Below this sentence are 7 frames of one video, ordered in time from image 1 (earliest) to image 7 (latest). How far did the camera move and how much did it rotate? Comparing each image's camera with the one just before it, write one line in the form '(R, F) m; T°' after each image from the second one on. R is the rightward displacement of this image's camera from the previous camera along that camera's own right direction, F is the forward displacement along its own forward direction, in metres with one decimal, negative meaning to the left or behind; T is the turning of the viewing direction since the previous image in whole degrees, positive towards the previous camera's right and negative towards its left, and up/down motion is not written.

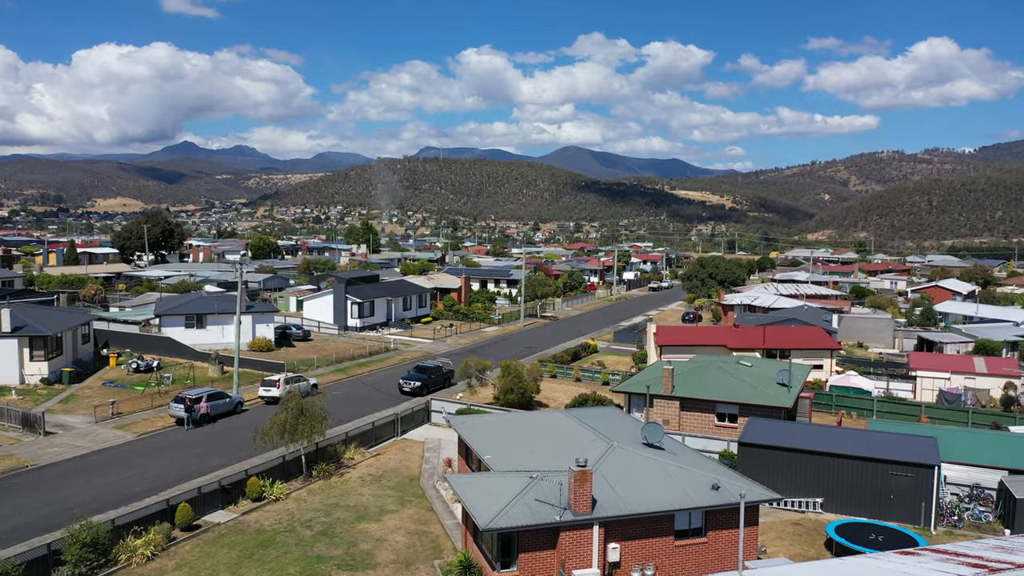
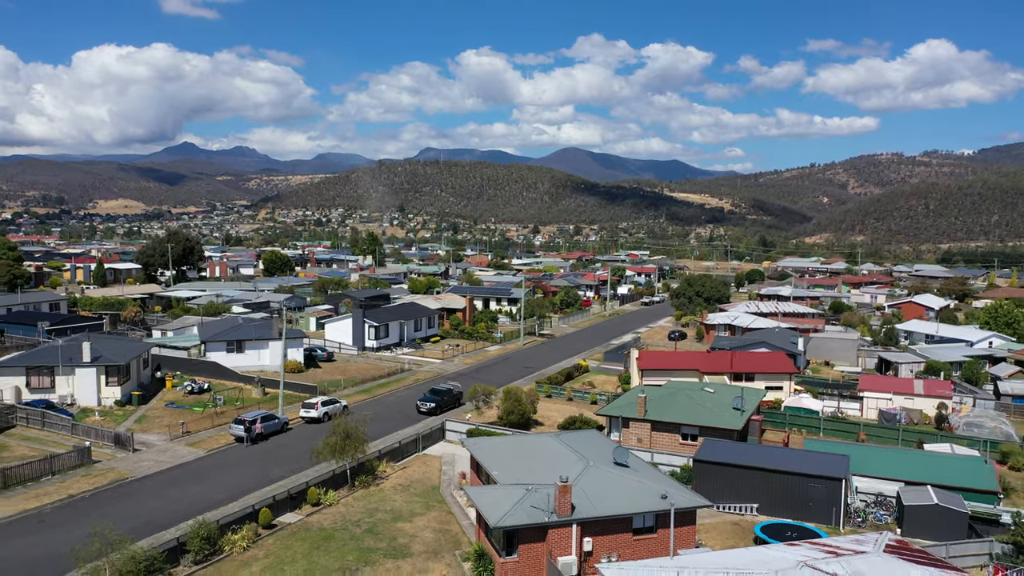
(0.0, -1.2) m; 0°
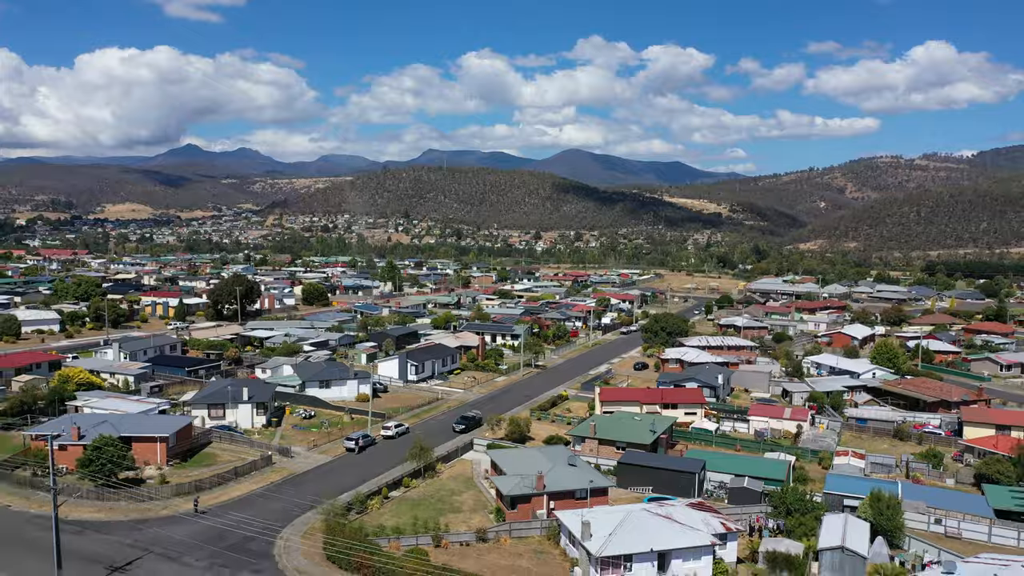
(0.0, -4.3) m; 0°
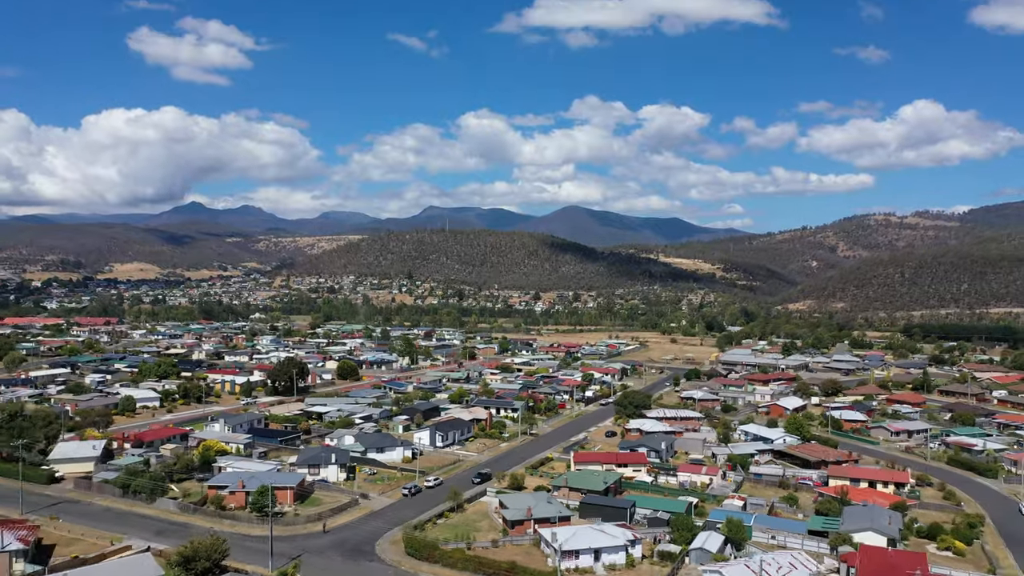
(0.0, -5.9) m; 0°
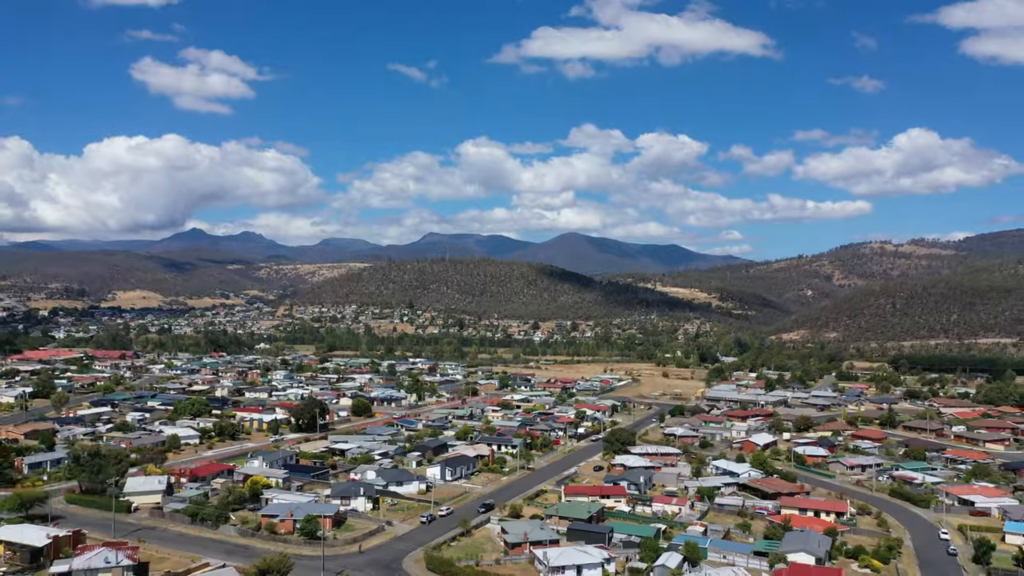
(0.0, -3.5) m; 0°
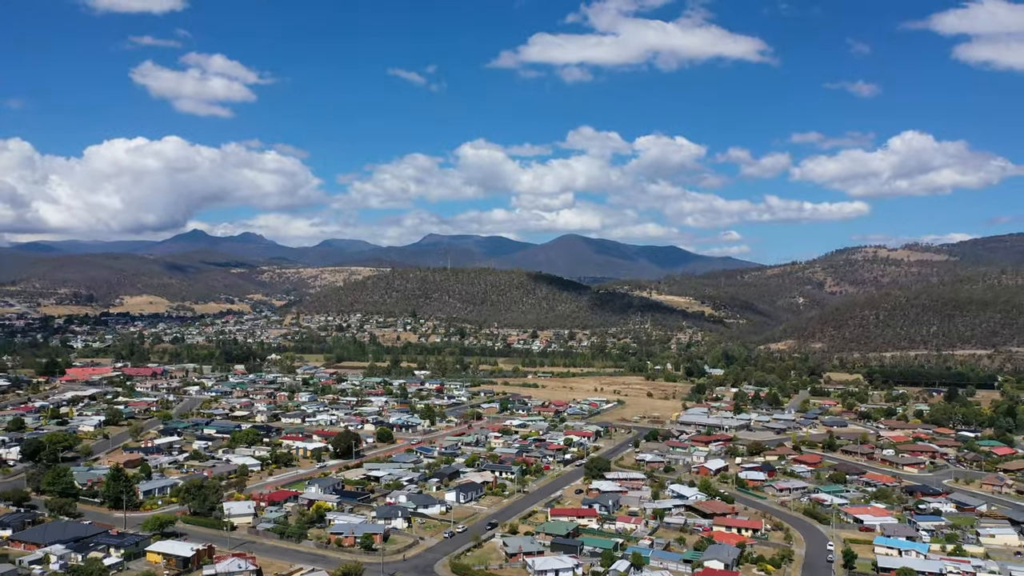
(0.0, -7.3) m; 0°
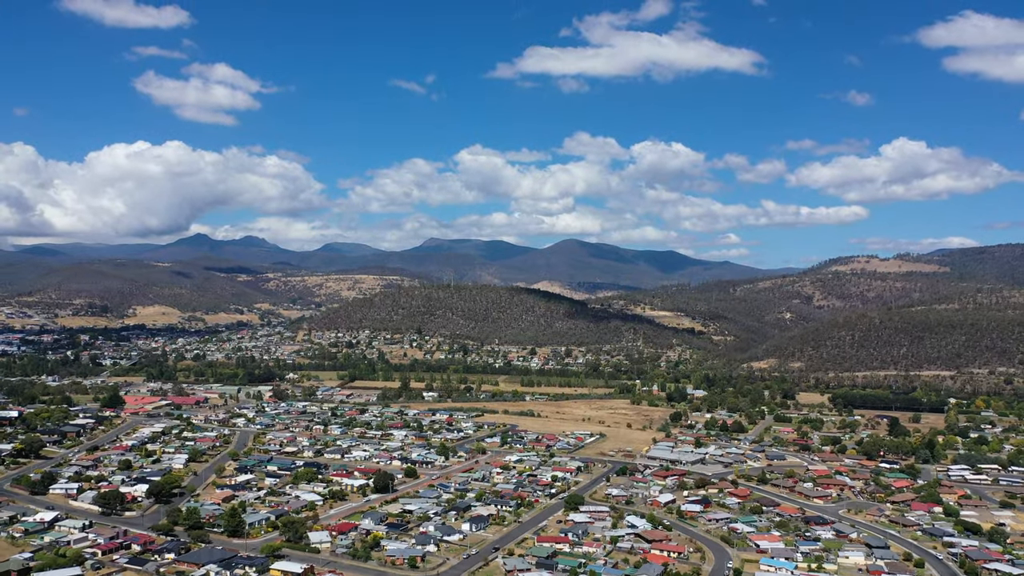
(+0.1, -12.5) m; 0°
